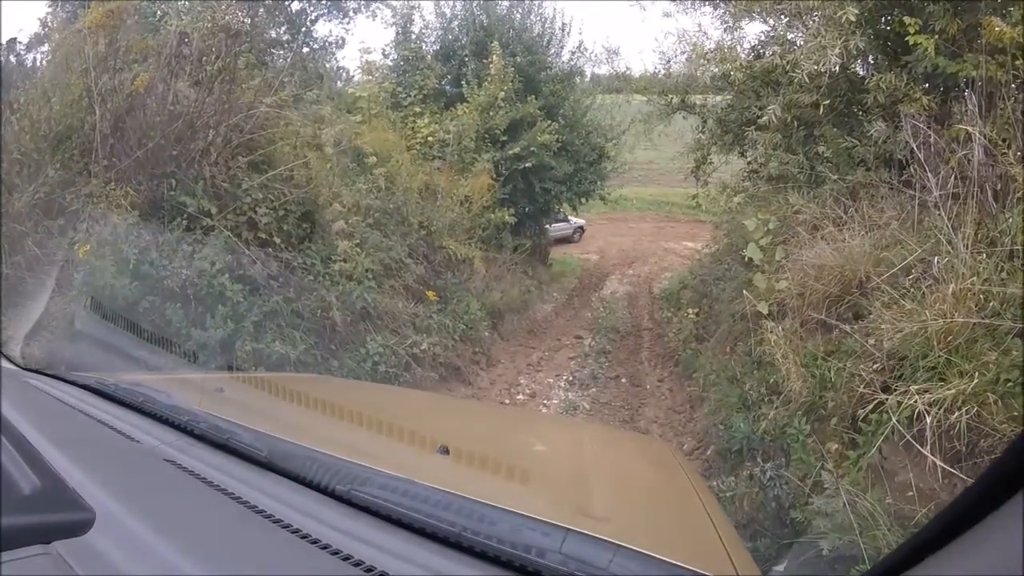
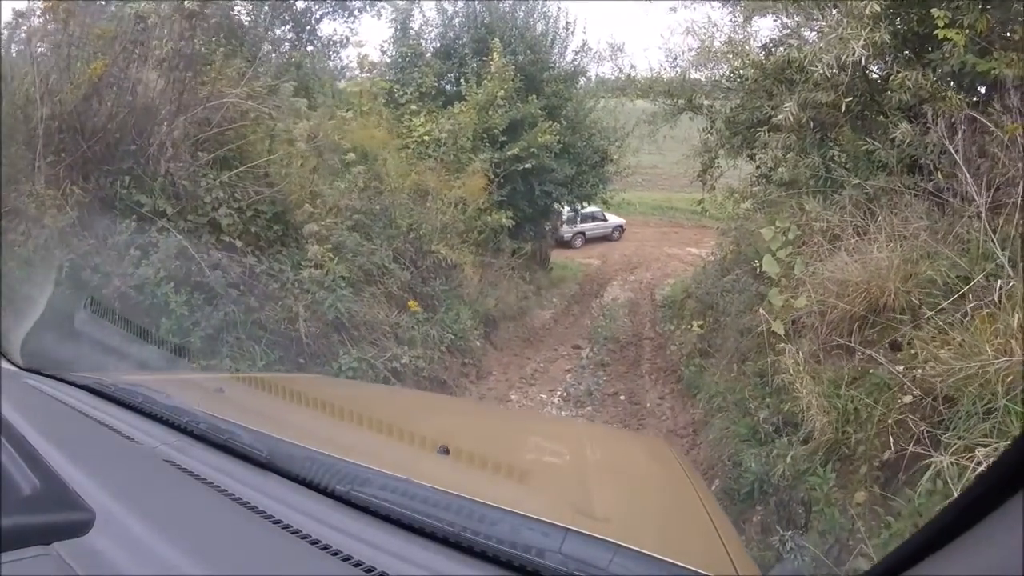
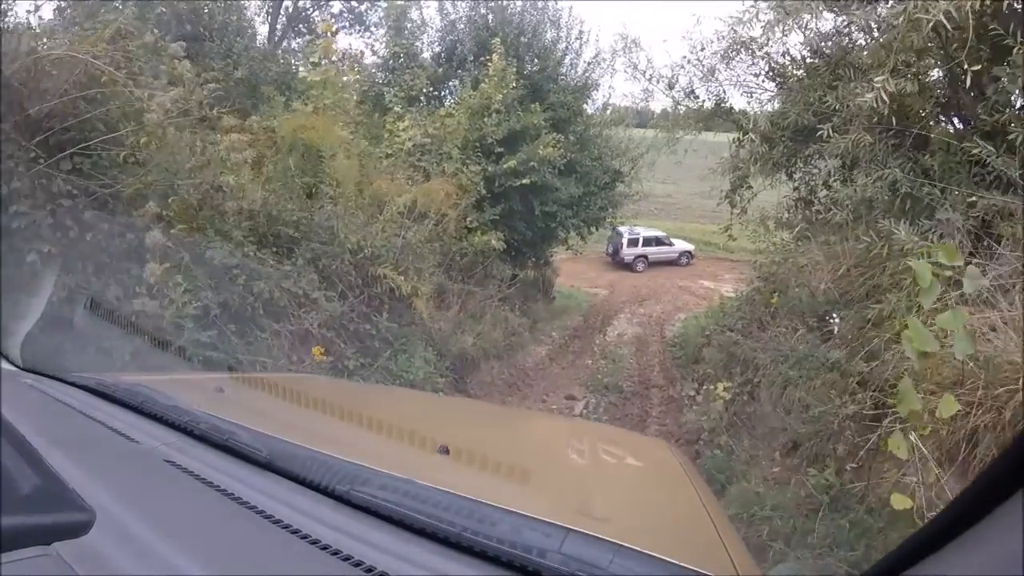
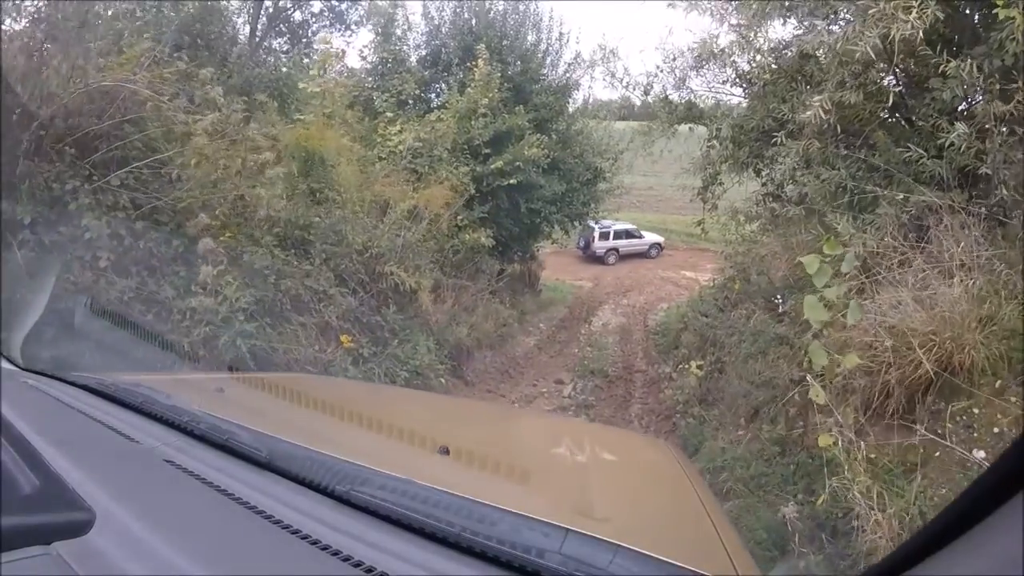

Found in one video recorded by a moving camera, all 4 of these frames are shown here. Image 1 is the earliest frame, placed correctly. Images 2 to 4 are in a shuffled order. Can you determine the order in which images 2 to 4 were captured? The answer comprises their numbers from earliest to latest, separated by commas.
2, 4, 3
